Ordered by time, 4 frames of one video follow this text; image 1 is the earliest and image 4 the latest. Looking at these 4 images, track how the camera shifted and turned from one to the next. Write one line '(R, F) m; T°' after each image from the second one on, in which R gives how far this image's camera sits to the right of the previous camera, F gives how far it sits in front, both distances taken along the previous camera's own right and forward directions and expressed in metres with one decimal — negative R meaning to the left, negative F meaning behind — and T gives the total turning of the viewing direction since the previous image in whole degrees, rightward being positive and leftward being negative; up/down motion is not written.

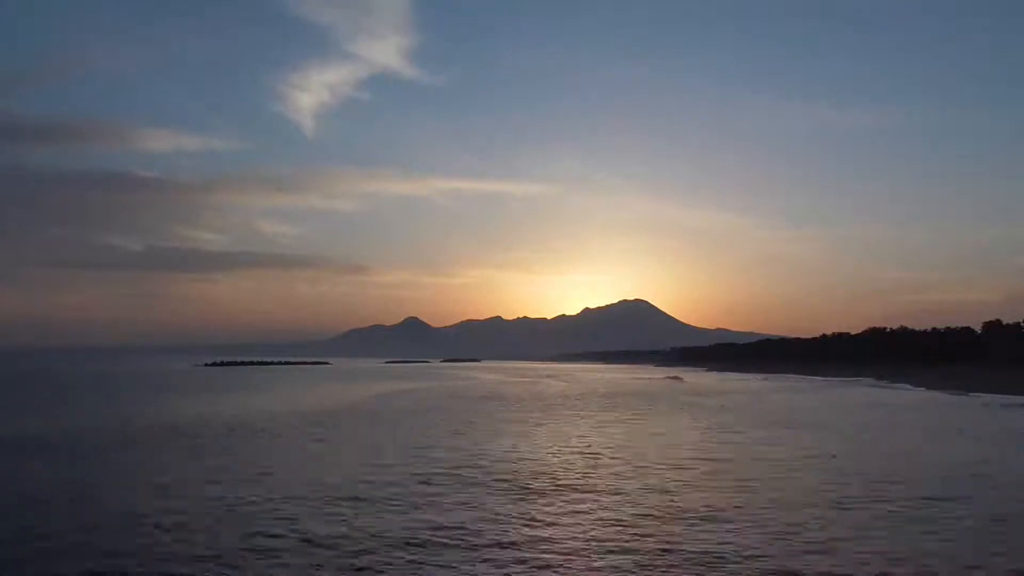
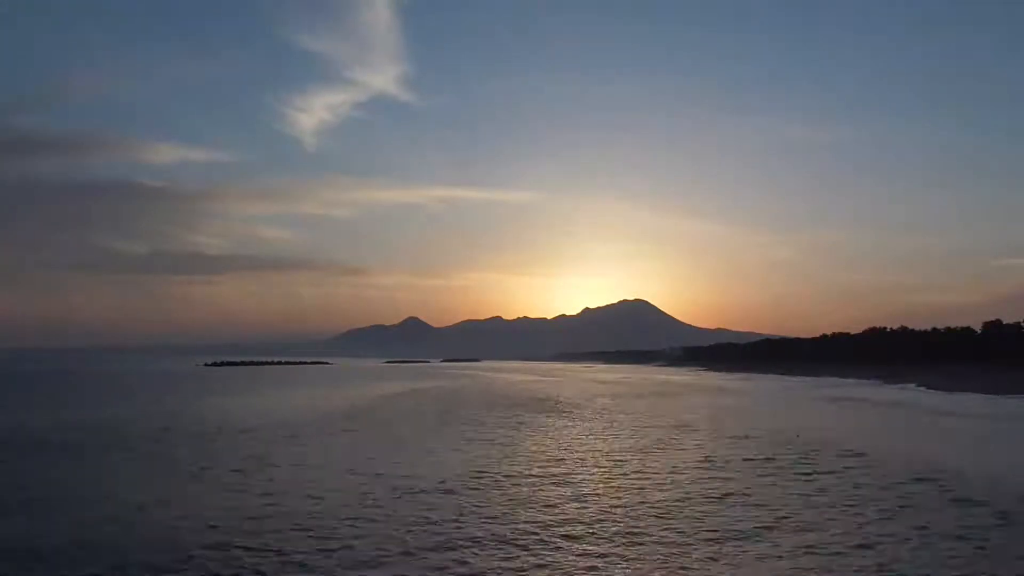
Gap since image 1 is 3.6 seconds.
(-0.4, +0.6) m; 0°
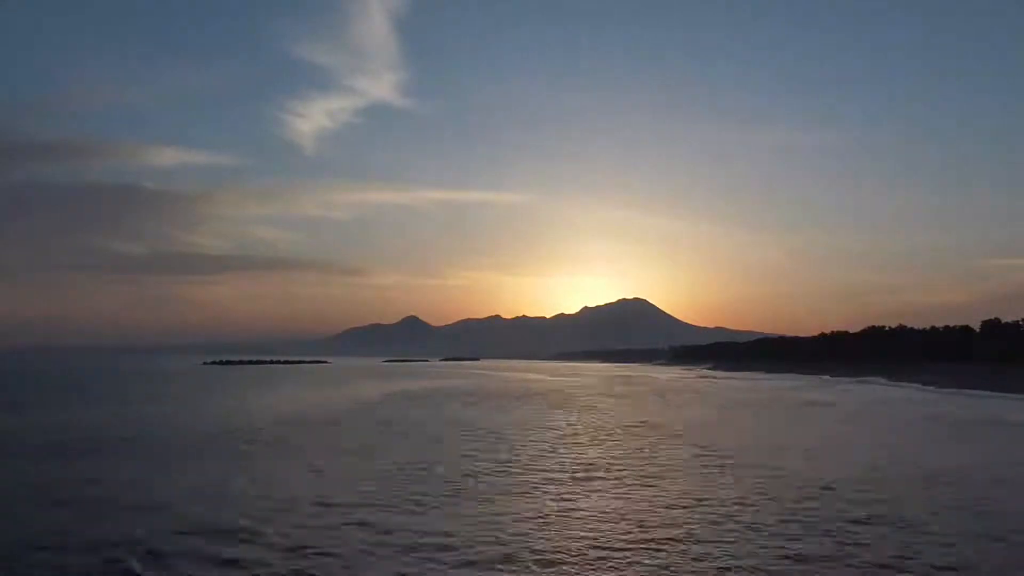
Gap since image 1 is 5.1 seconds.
(-0.9, +3.2) m; 0°
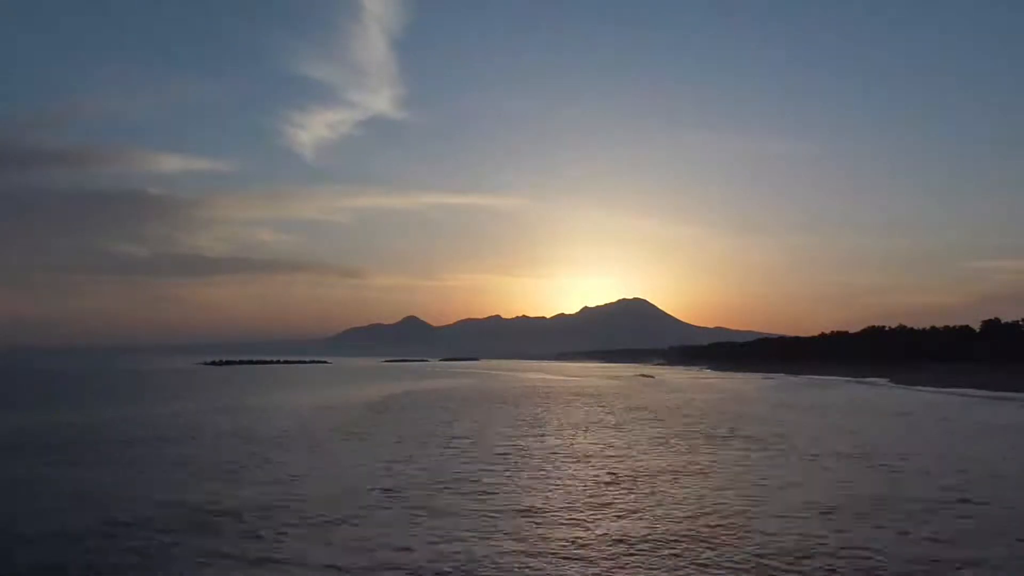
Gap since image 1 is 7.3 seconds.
(+0.1, +0.2) m; 0°
